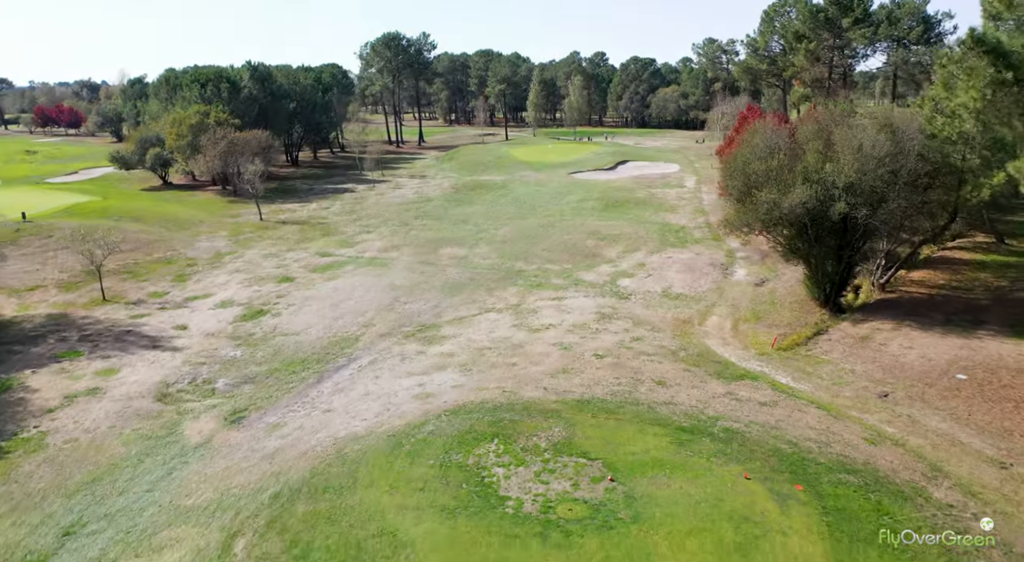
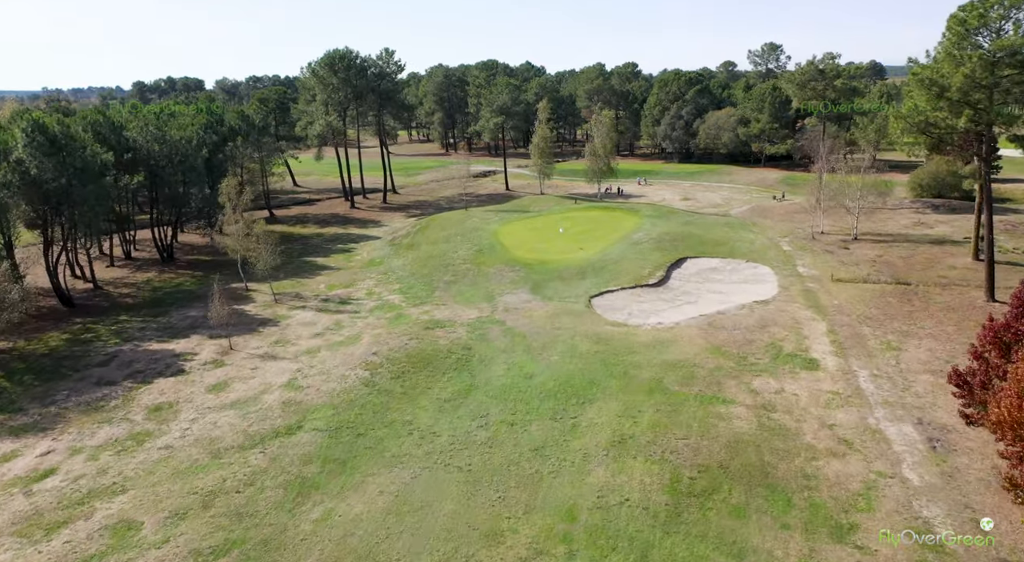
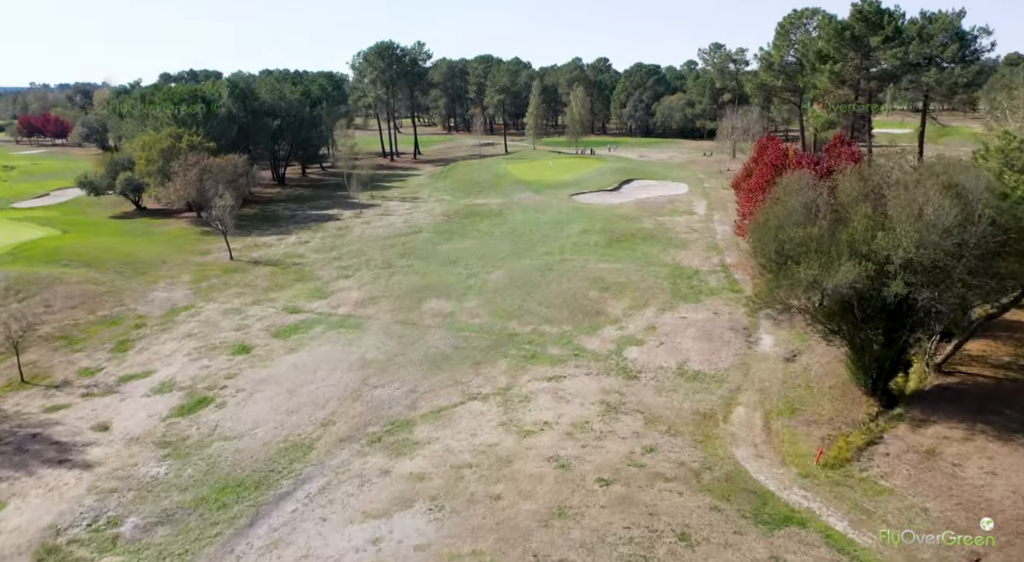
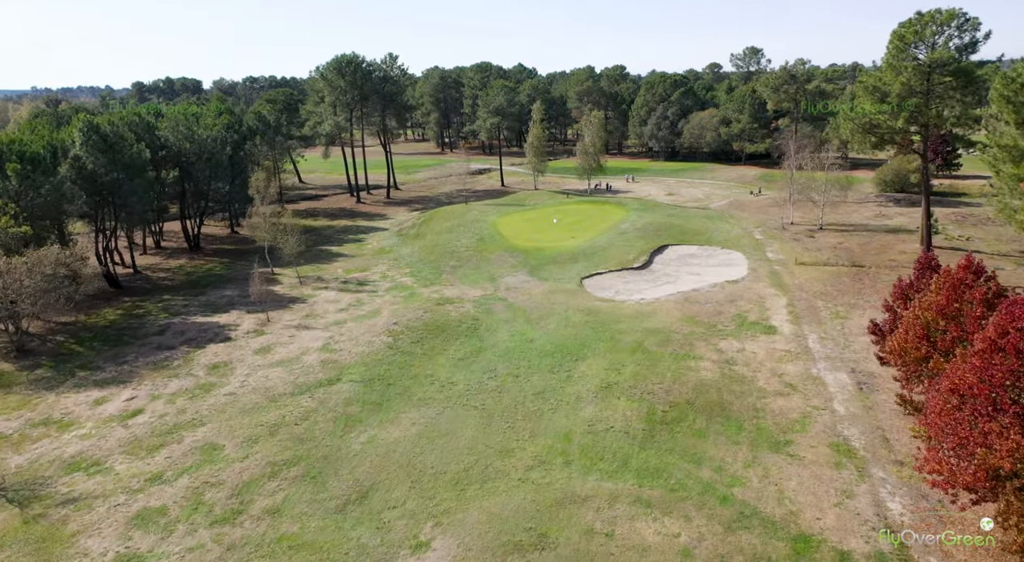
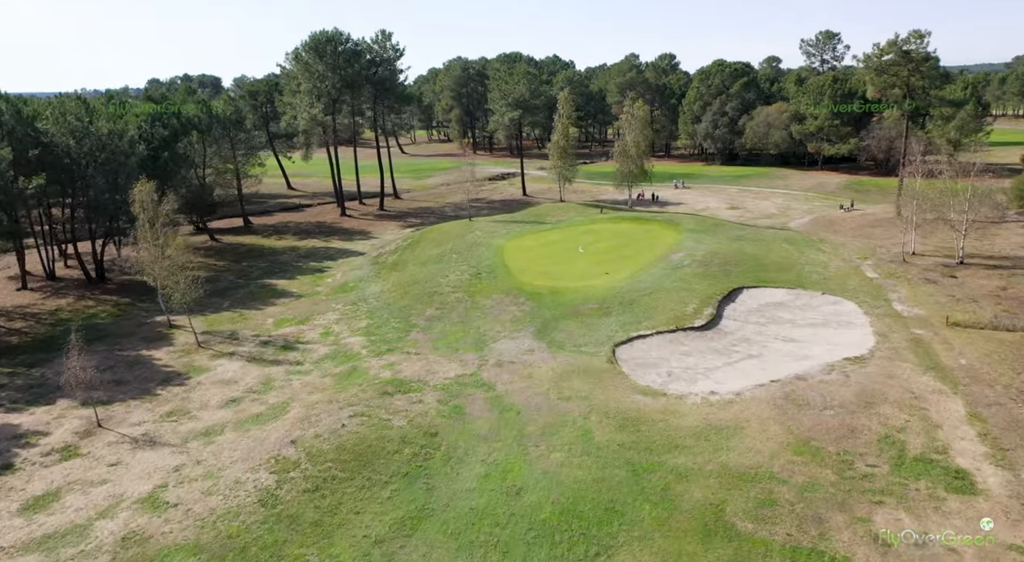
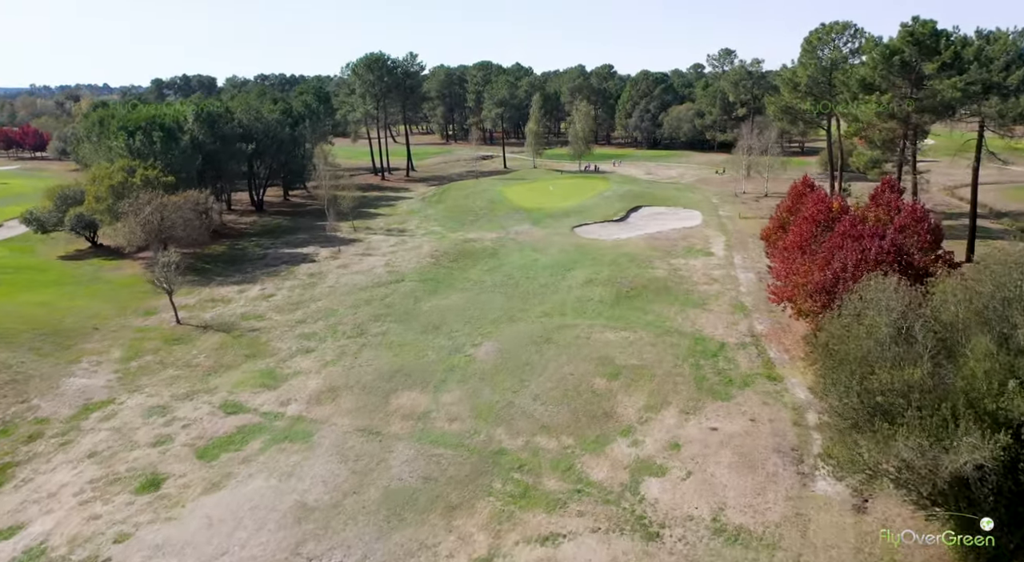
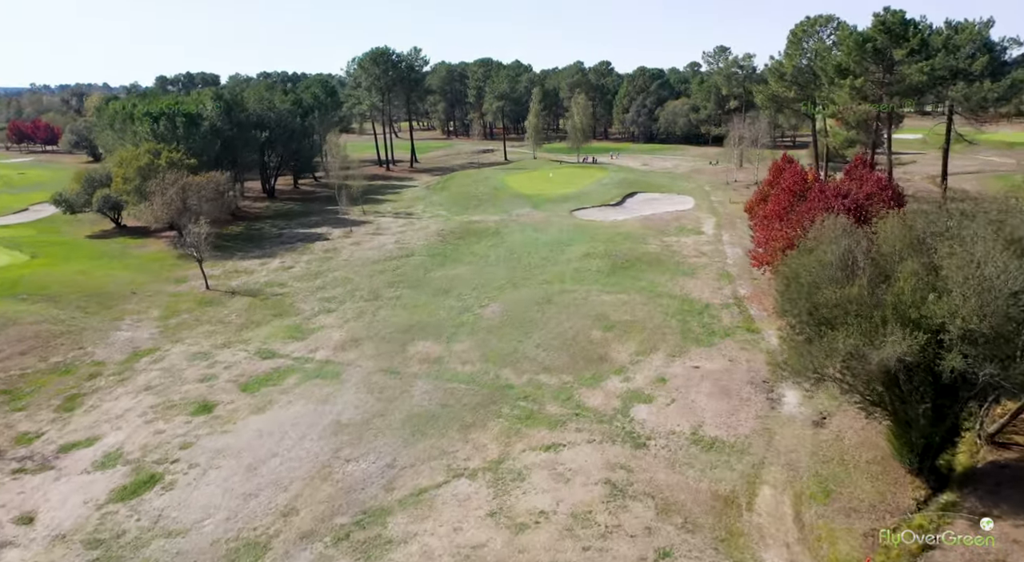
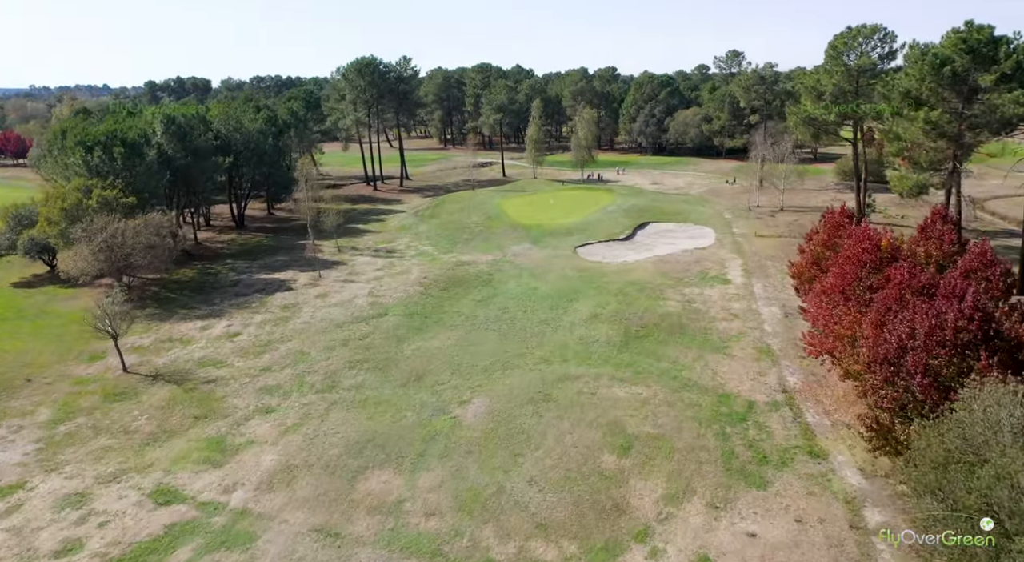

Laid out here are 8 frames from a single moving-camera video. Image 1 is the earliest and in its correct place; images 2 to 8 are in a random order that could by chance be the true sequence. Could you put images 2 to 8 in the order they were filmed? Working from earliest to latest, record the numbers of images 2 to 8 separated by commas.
3, 7, 6, 8, 4, 2, 5
